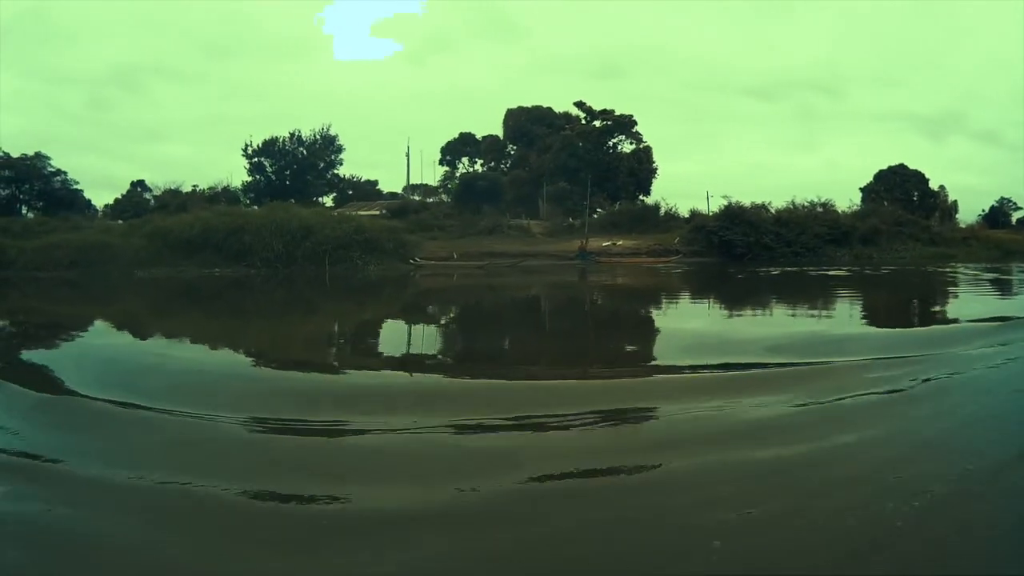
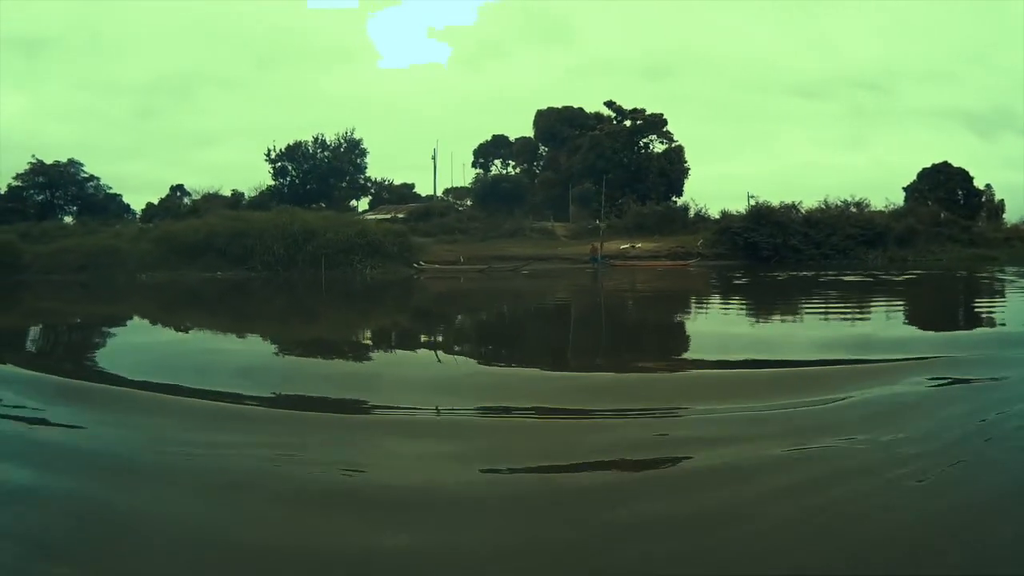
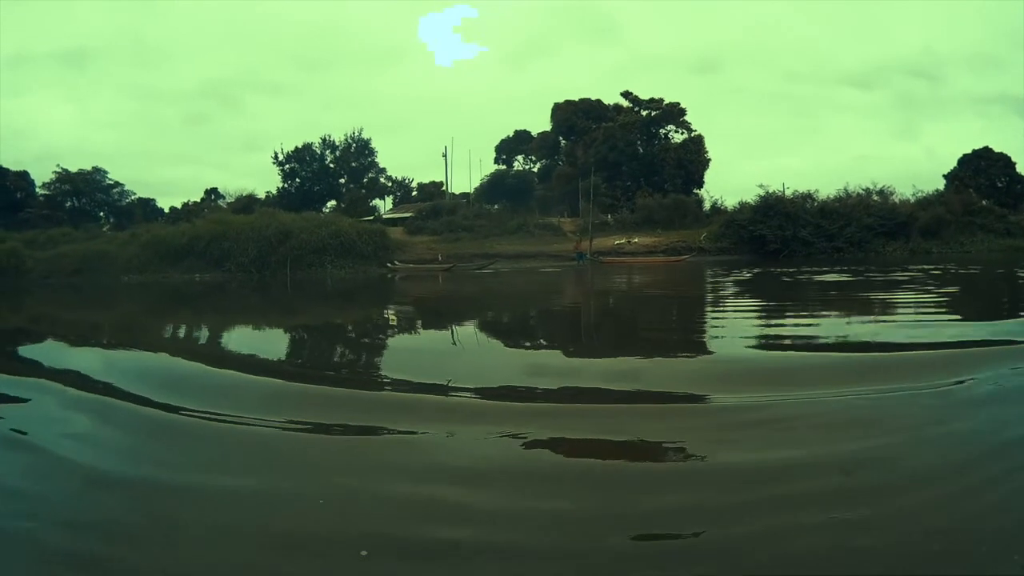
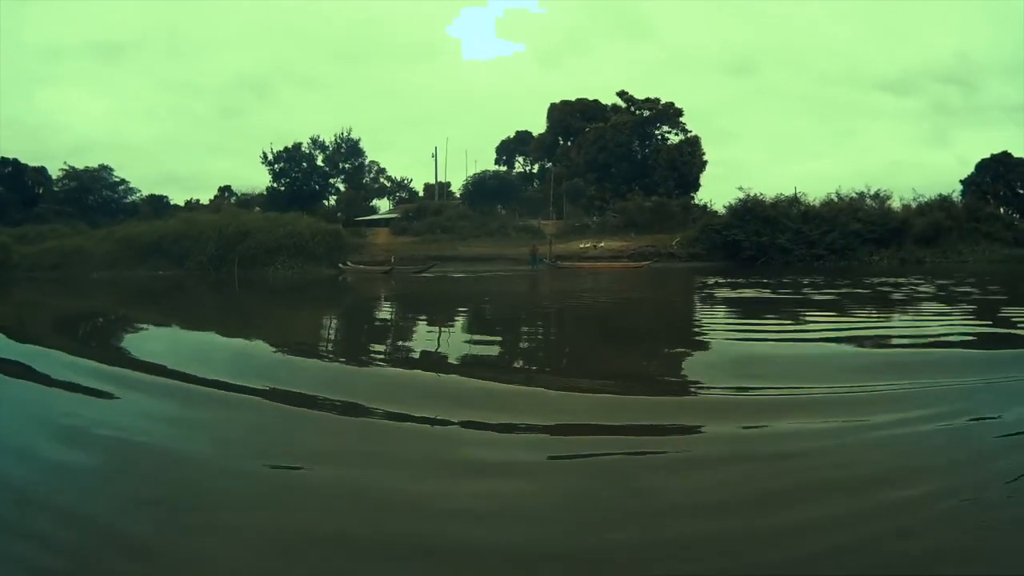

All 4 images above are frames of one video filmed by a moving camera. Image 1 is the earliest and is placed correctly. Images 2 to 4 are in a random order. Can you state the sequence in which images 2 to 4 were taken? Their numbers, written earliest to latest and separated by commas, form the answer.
2, 3, 4
